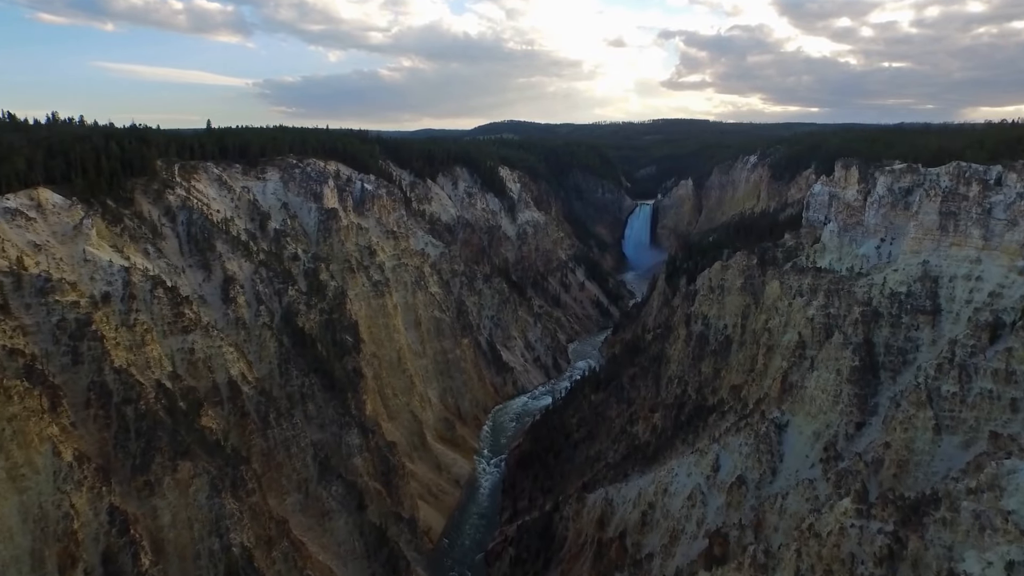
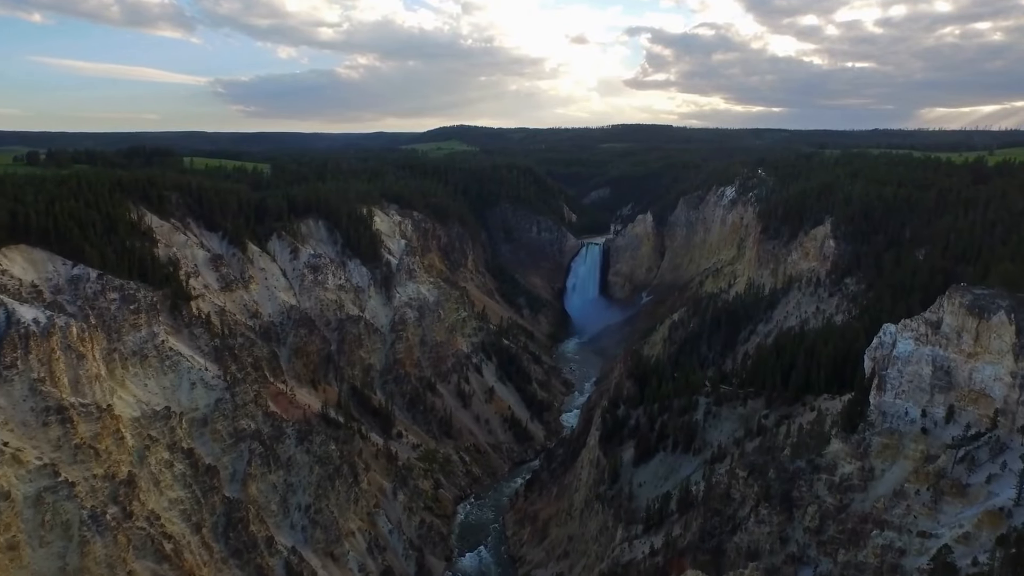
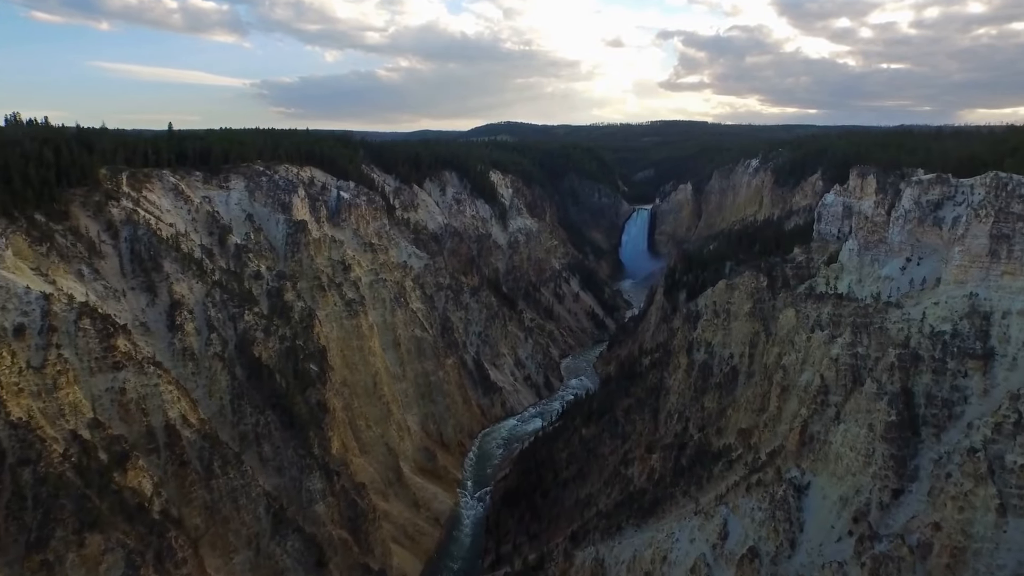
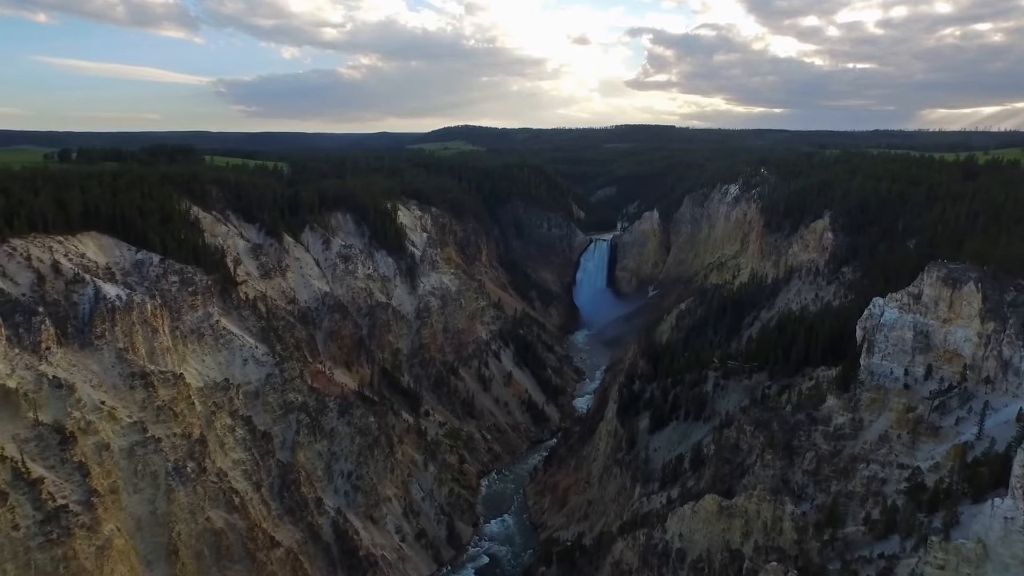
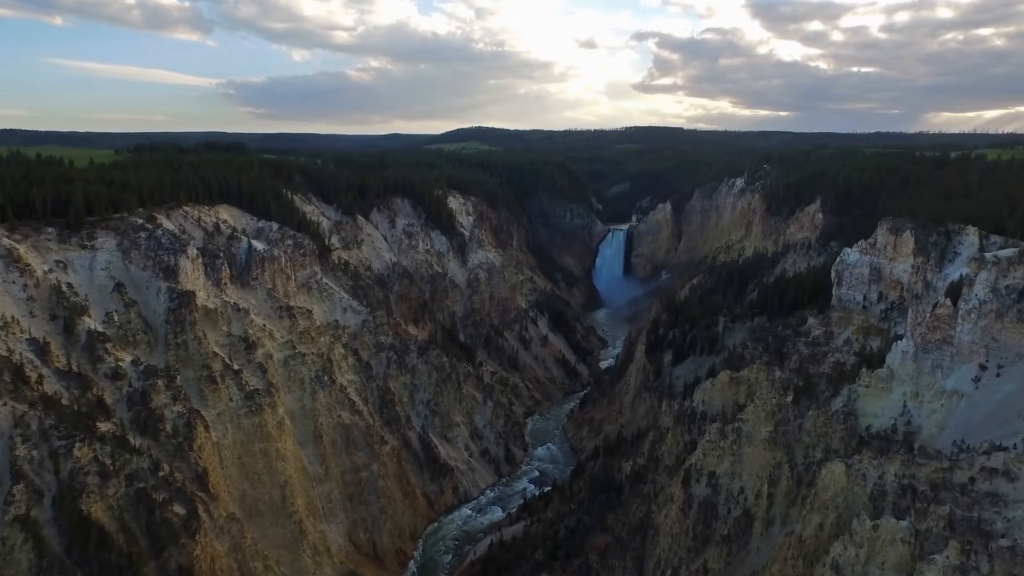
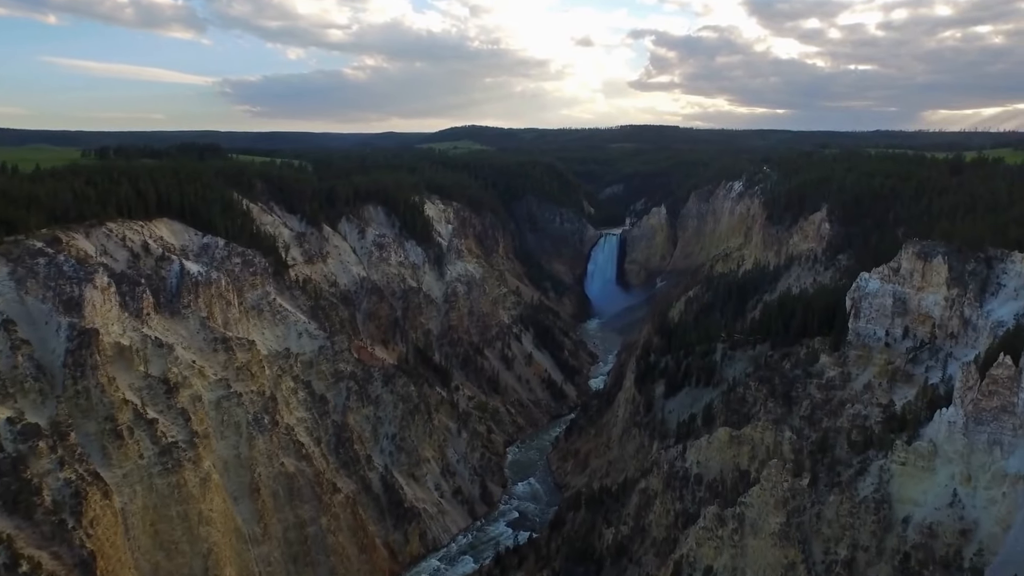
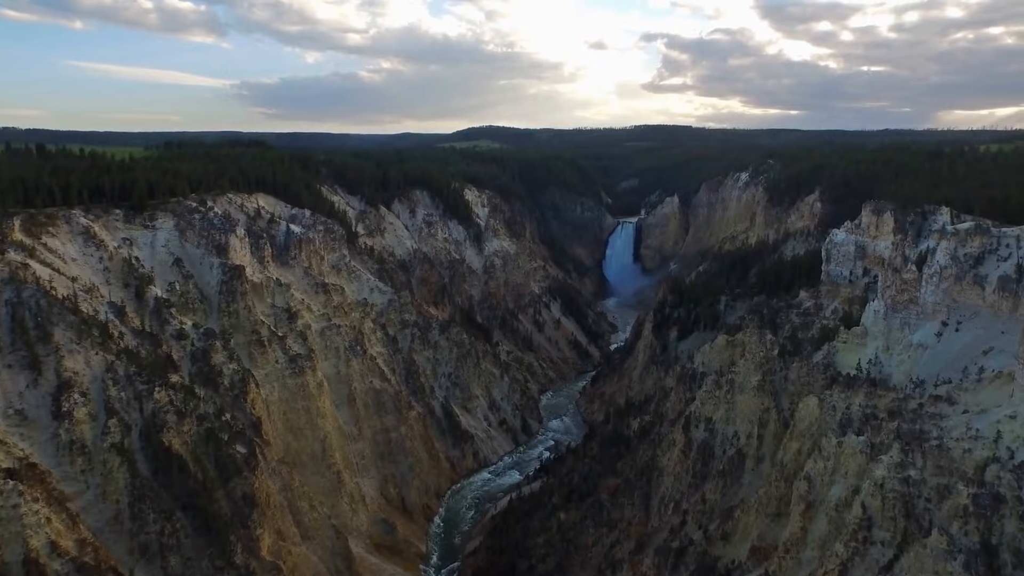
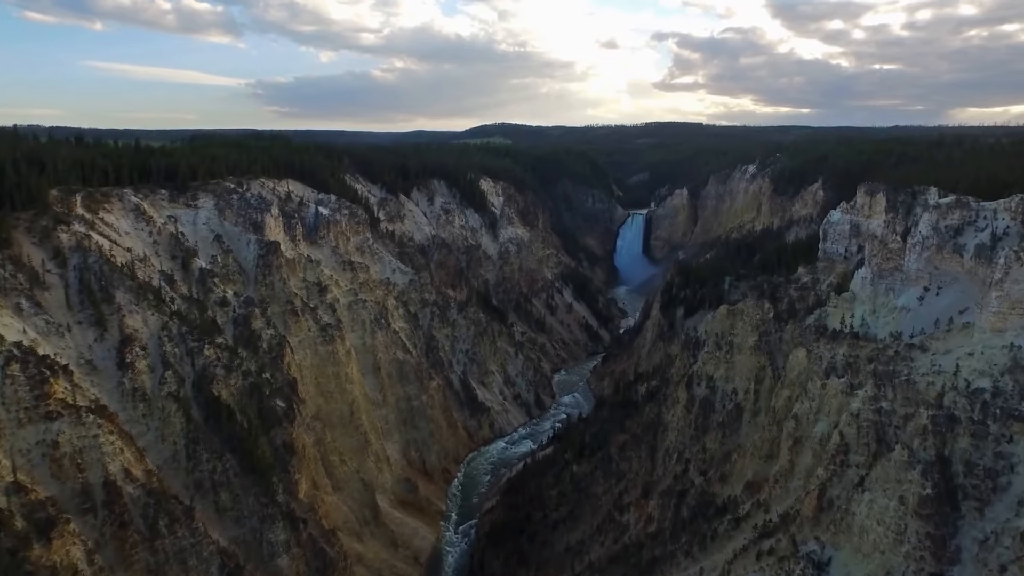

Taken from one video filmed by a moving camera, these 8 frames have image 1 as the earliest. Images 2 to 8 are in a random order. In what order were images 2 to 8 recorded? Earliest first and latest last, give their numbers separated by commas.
3, 8, 7, 5, 6, 4, 2
